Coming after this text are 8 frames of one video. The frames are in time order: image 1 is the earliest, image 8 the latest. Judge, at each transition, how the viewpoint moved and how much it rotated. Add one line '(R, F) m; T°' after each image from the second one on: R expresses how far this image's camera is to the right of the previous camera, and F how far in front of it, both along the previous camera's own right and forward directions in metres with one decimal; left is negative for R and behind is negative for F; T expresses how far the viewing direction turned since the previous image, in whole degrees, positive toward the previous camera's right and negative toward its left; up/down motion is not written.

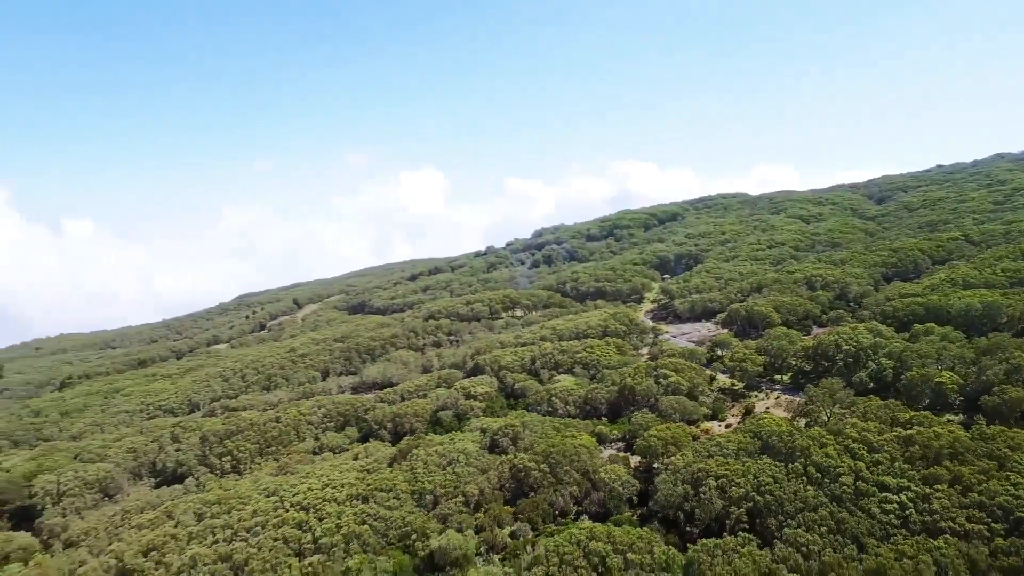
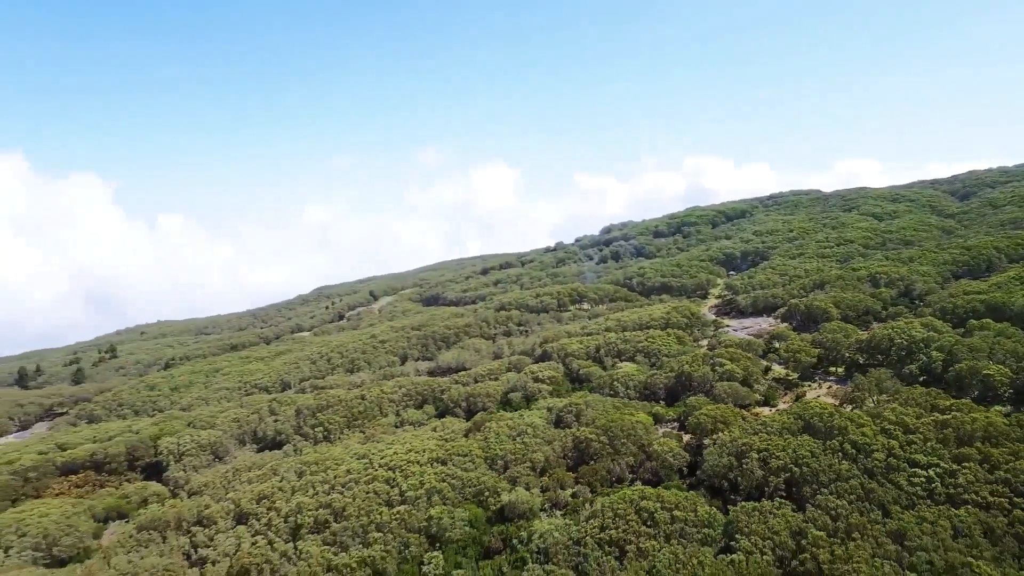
(+0.2, -3.3) m; -6°
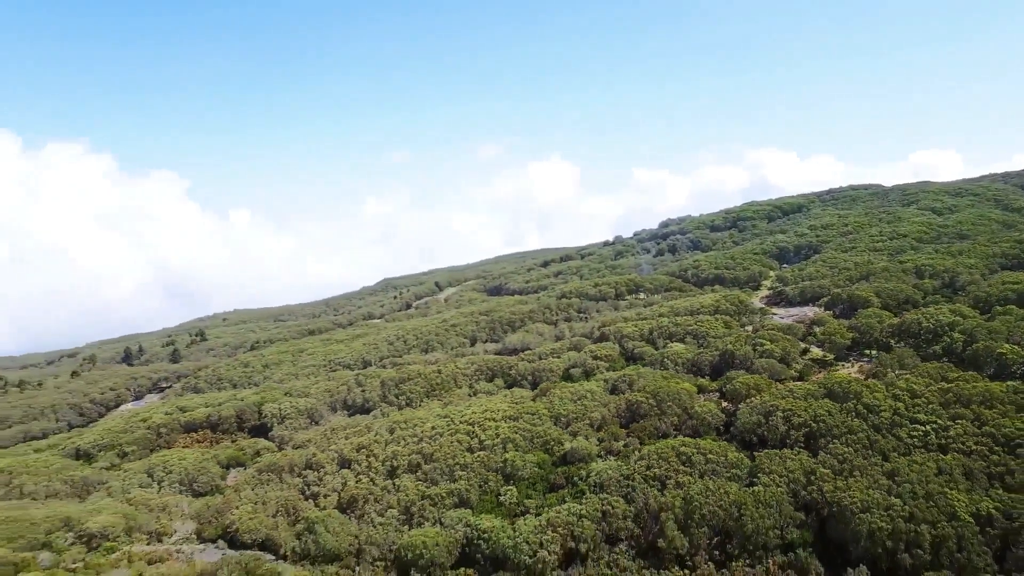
(-0.2, -5.6) m; -5°
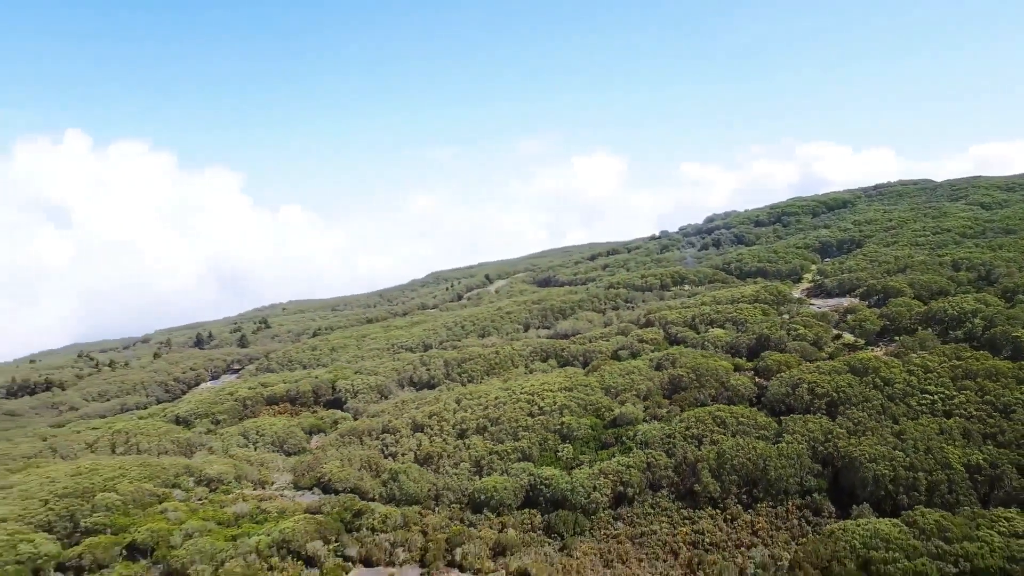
(-0.7, -5.0) m; -4°
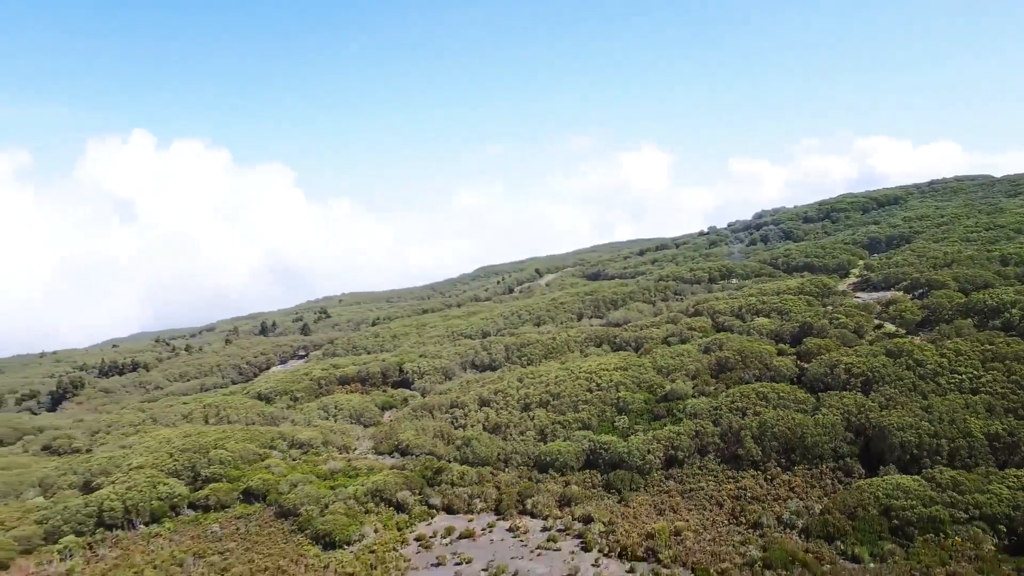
(-1.0, -4.4) m; -4°
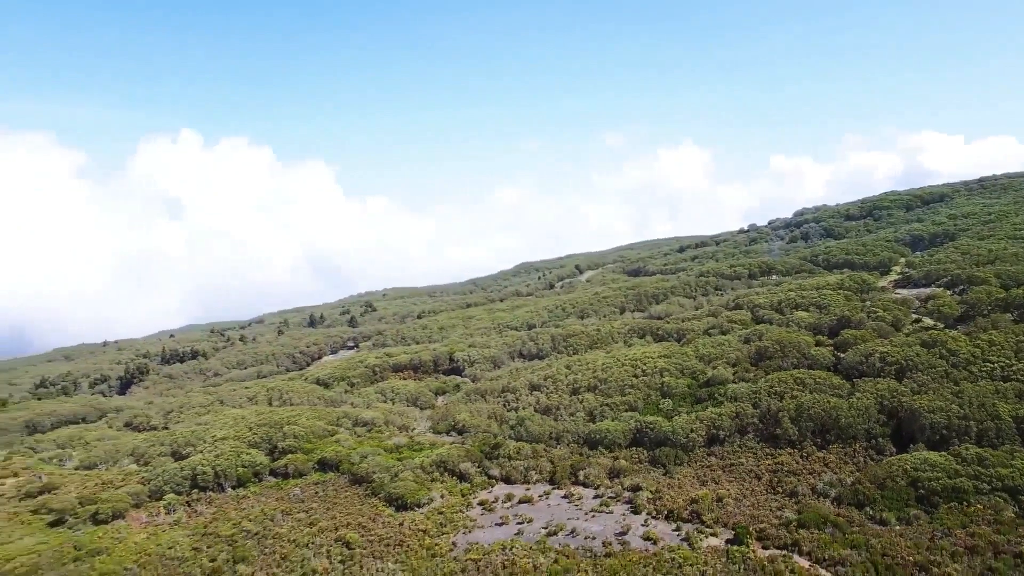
(-1.0, -3.2) m; -3°
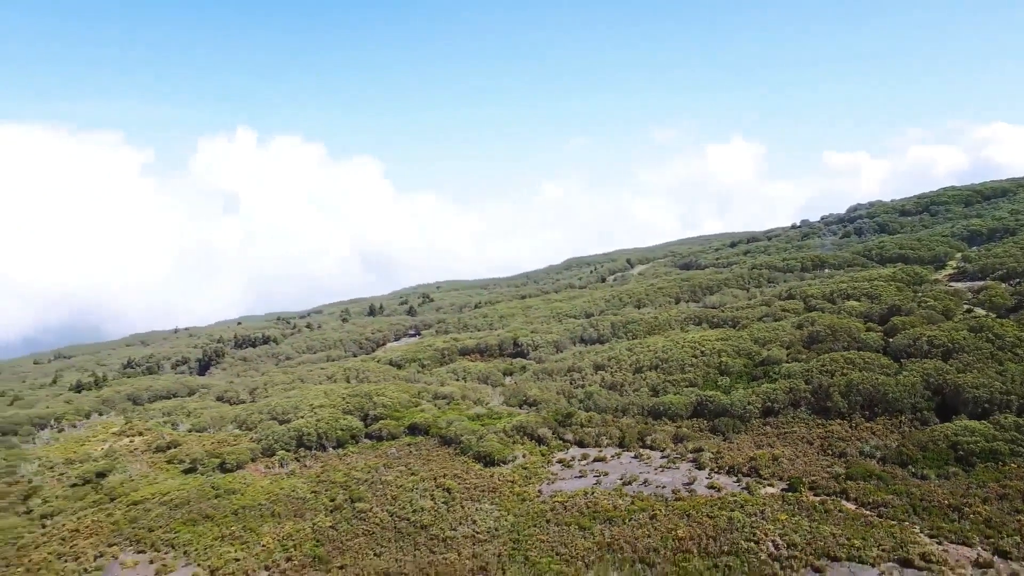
(-1.8, -4.6) m; -4°
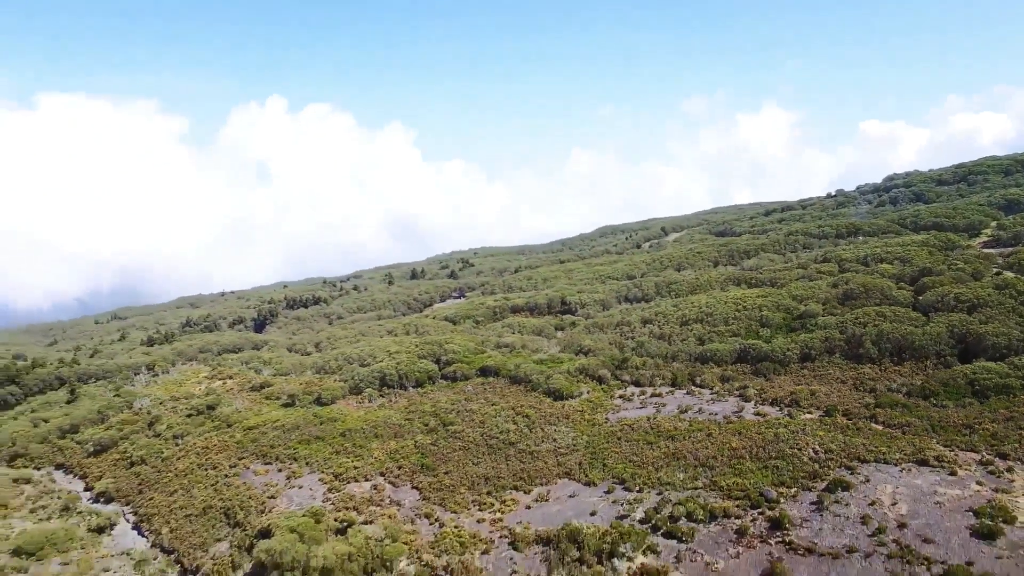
(-2.7, -5.5) m; -2°
